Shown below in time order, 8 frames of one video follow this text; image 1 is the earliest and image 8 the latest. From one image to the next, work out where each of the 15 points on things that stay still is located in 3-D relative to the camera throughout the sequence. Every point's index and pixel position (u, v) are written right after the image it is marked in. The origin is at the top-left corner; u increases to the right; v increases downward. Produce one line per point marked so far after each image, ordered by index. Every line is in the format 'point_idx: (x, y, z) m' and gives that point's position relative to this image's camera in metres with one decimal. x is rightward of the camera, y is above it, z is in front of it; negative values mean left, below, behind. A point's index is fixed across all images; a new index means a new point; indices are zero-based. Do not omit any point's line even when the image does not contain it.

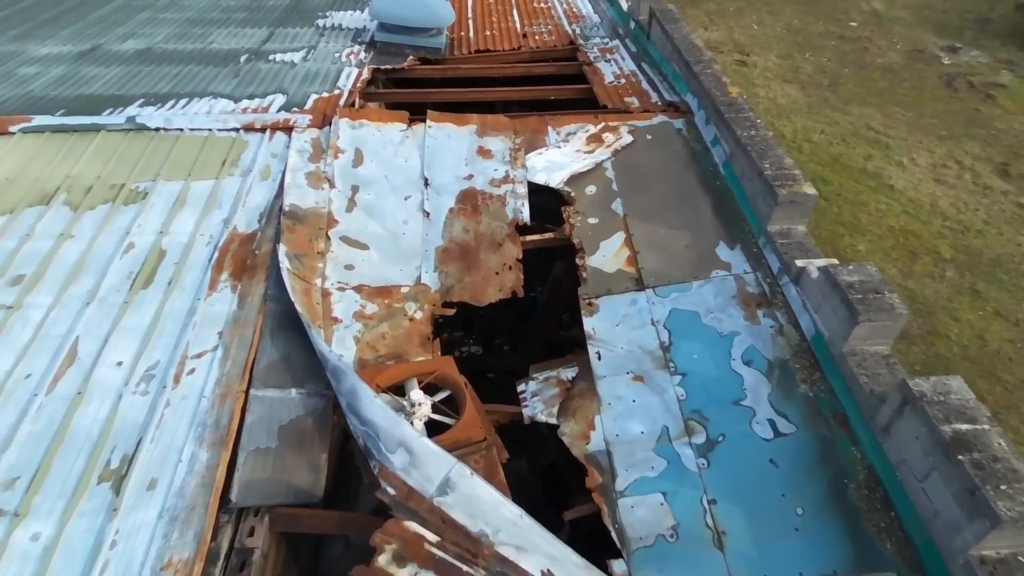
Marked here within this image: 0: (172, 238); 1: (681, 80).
0: (-2.5, +0.4, +4.4) m
1: (+1.6, +2.0, +5.9) m
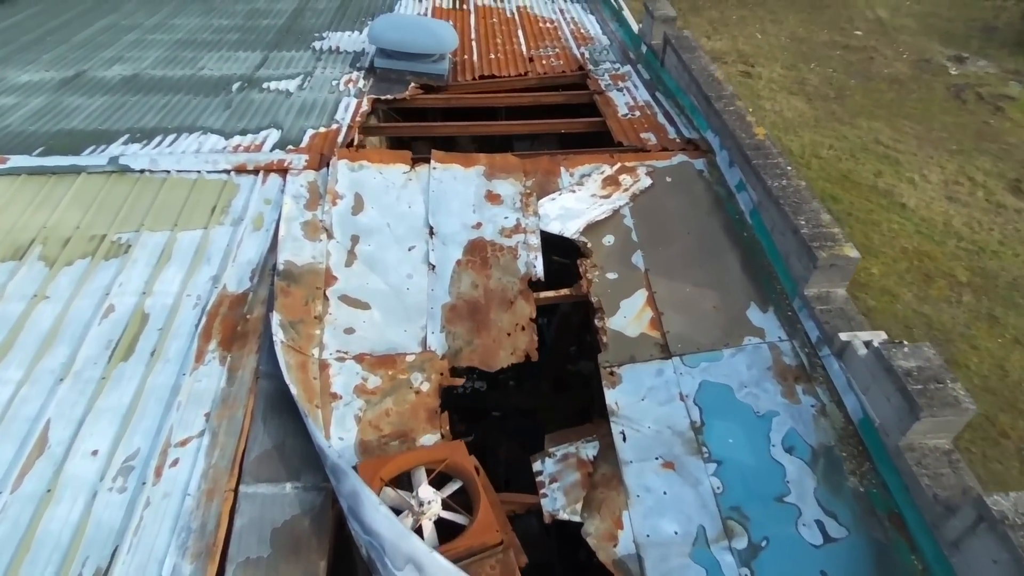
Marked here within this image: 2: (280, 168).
0: (-2.4, -0.1, +4.1) m
1: (+1.7, +1.6, +5.6) m
2: (-1.9, +1.0, +5.0) m
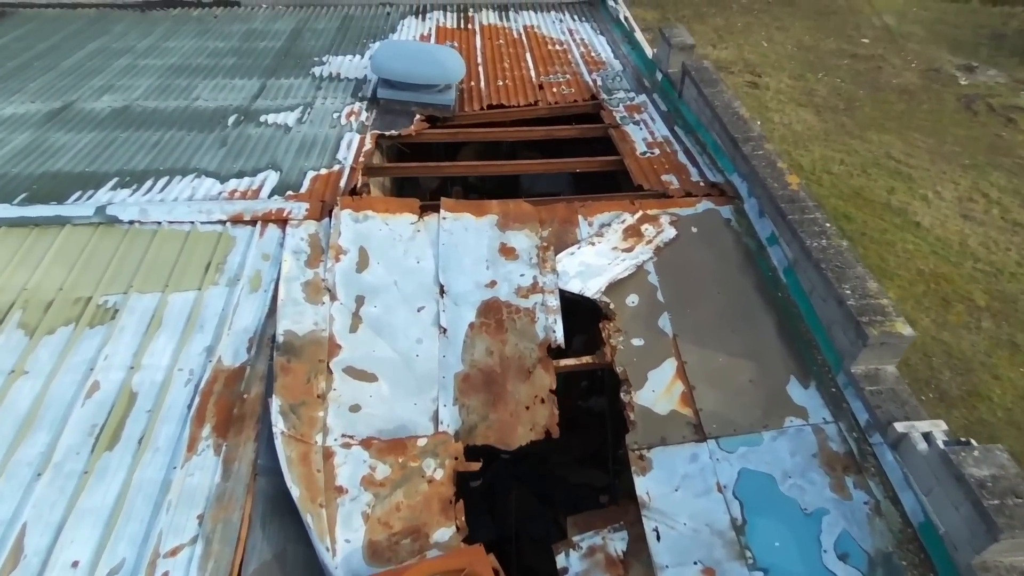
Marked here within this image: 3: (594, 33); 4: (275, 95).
0: (-2.3, -0.5, +3.8) m
1: (+1.8, +1.1, +5.2) m
2: (-1.8, +0.5, +4.7) m
3: (+1.2, +3.6, +8.6) m
4: (-2.6, +2.1, +6.7) m
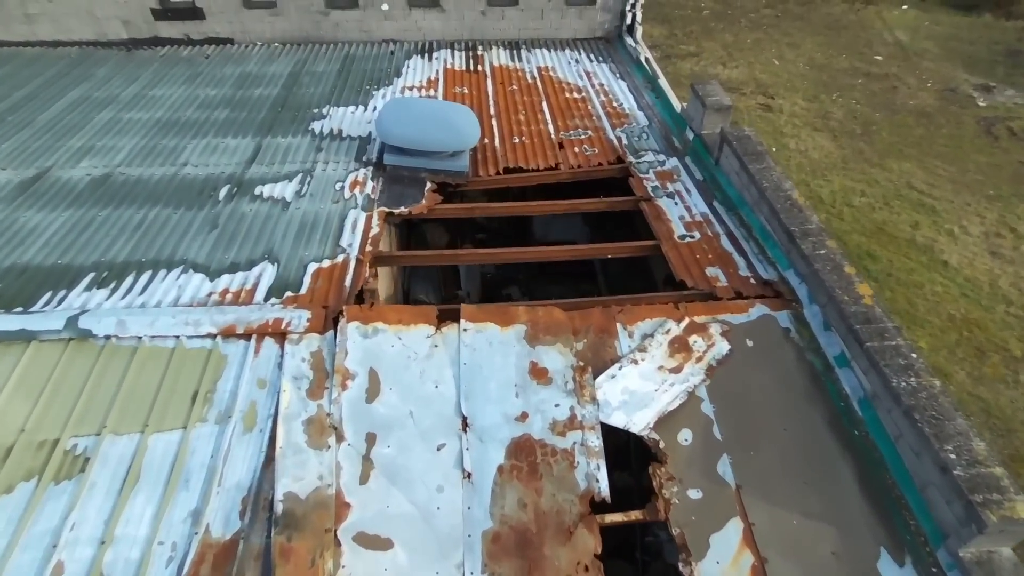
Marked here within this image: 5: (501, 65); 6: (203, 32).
0: (-2.0, -1.4, +3.2) m
1: (+2.0, +0.3, +4.7) m
2: (-1.6, -0.3, +4.1) m
3: (+1.3, +2.8, +8.0) m
4: (-2.4, +1.3, +6.1) m
5: (-0.2, +3.0, +8.4) m
6: (-4.4, +3.6, +8.7) m
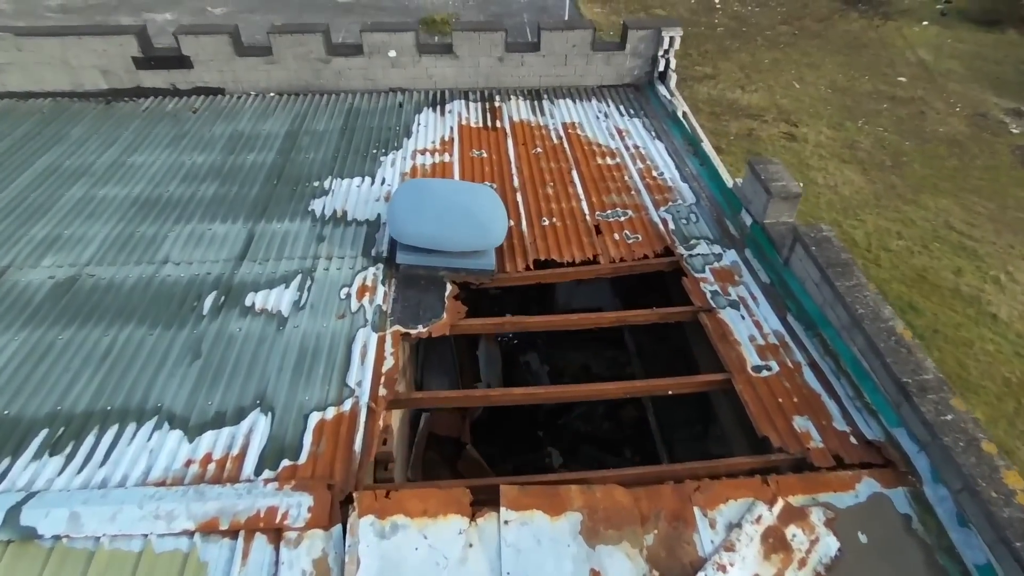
0: (-1.7, -2.3, +2.3) m
1: (+2.3, -0.7, +3.8) m
2: (-1.3, -1.3, +3.3) m
3: (+1.6, +1.8, +7.2) m
4: (-2.1, +0.3, +5.3) m
5: (+0.1, +2.1, +7.5) m
6: (-4.1, +2.7, +7.9) m
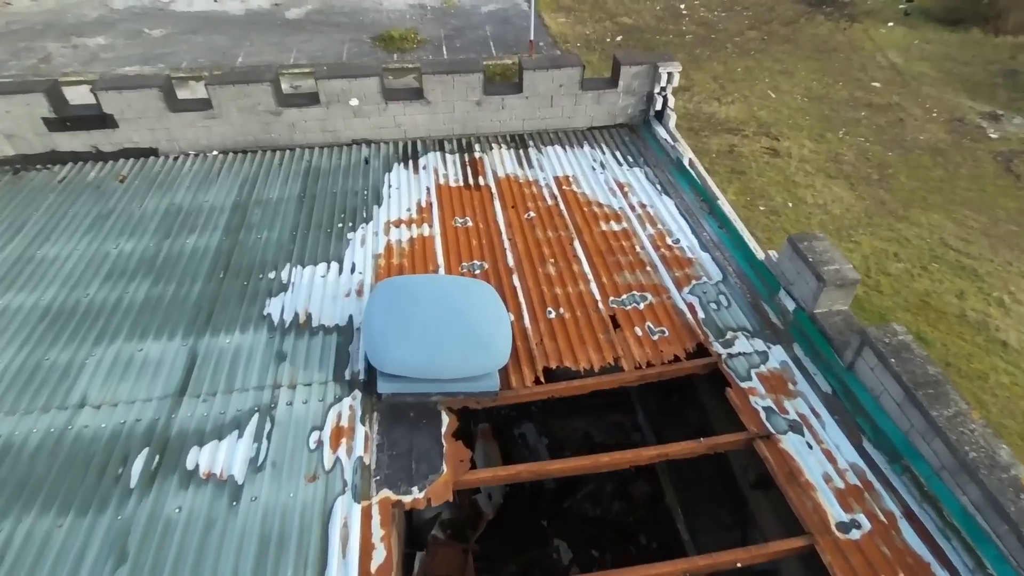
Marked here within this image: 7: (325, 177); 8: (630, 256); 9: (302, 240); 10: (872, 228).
0: (-1.4, -3.3, +1.3) m
1: (+2.5, -1.4, +3.0) m
2: (-1.1, -2.2, +2.3) m
3: (+1.5, +1.0, +6.3) m
4: (-2.1, -0.6, +4.2) m
5: (-0.1, +1.2, +6.6) m
6: (-4.3, +1.6, +6.7) m
7: (-2.0, +1.2, +6.5) m
8: (+1.0, +0.3, +5.4) m
9: (-1.9, +0.4, +5.6) m
10: (+7.3, +1.2, +12.5) m
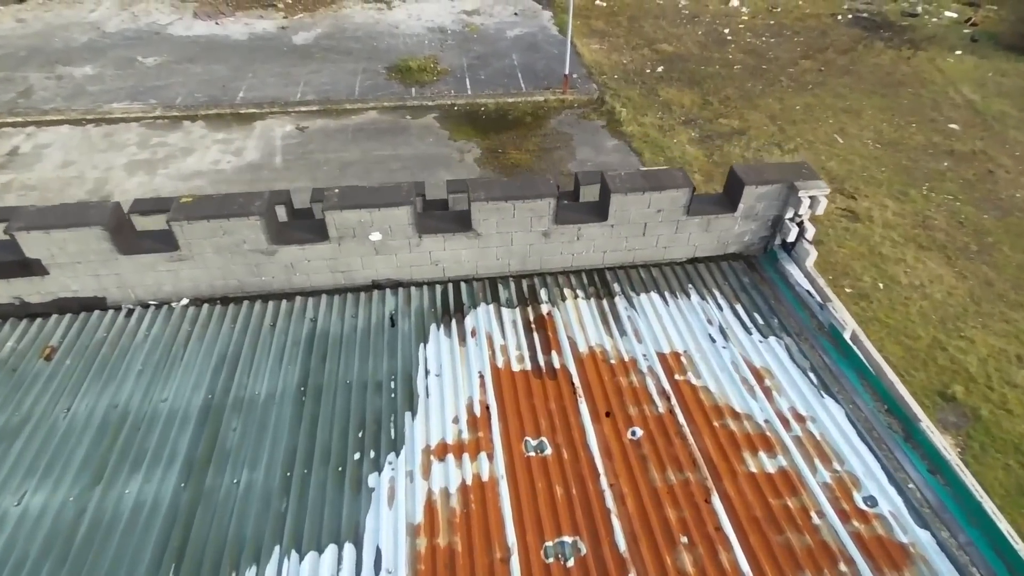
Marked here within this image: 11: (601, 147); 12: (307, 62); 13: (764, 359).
0: (-0.8, -4.9, -0.6) m
1: (+3.1, -3.1, +1.1) m
2: (-0.5, -3.9, +0.4) m
3: (+2.1, -0.7, +4.4) m
4: (-1.5, -2.3, +2.3) m
5: (+0.6, -0.5, +4.7) m
6: (-3.7, 0.0, +4.8) m
7: (-1.3, -0.5, +4.6) m
8: (+1.7, -1.4, +3.5) m
9: (-1.3, -1.2, +3.7) m
10: (+8.0, -0.5, +10.5) m
11: (+2.1, +3.3, +14.4) m
12: (-5.9, +6.5, +17.6) m
13: (+1.9, -0.5, +4.5) m
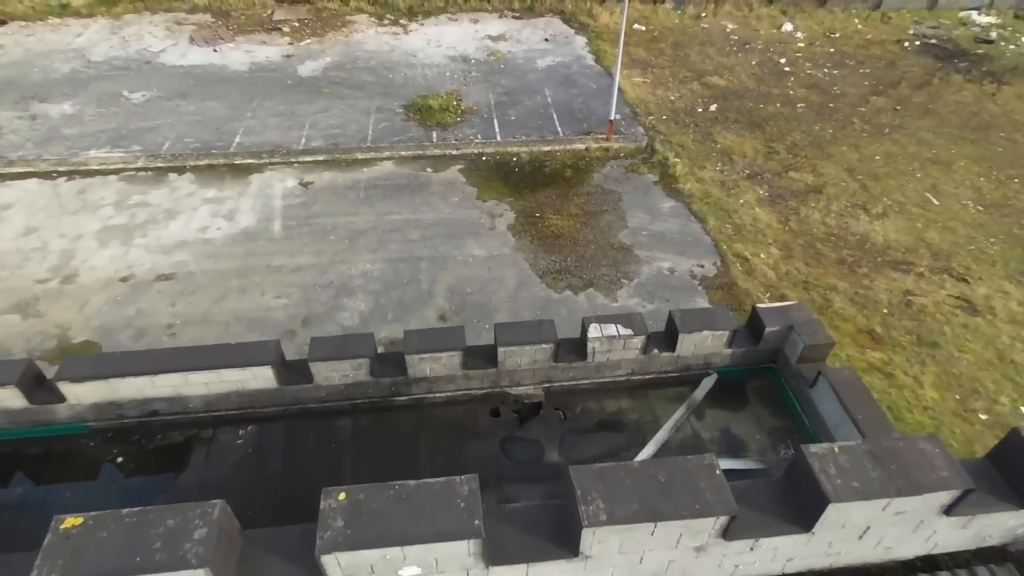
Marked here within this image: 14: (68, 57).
0: (-0.3, -6.6, -2.7) m
1: (+3.6, -4.8, -1.1) m
2: (0.0, -5.6, -1.8) m
3: (+2.7, -2.4, +2.2) m
4: (-0.9, -4.0, +0.2) m
5: (+1.2, -2.2, +2.5) m
6: (-3.0, -1.7, +2.7) m
7: (-0.7, -2.2, +2.4) m
8: (+2.3, -3.1, +1.3) m
9: (-0.7, -2.9, +1.6) m
10: (+8.7, -2.3, +8.2) m
11: (+2.9, +1.5, +12.2) m
12: (-5.0, +4.8, +15.5) m
13: (+2.5, -2.3, +2.4) m
14: (-12.4, +6.5, +17.1) m
